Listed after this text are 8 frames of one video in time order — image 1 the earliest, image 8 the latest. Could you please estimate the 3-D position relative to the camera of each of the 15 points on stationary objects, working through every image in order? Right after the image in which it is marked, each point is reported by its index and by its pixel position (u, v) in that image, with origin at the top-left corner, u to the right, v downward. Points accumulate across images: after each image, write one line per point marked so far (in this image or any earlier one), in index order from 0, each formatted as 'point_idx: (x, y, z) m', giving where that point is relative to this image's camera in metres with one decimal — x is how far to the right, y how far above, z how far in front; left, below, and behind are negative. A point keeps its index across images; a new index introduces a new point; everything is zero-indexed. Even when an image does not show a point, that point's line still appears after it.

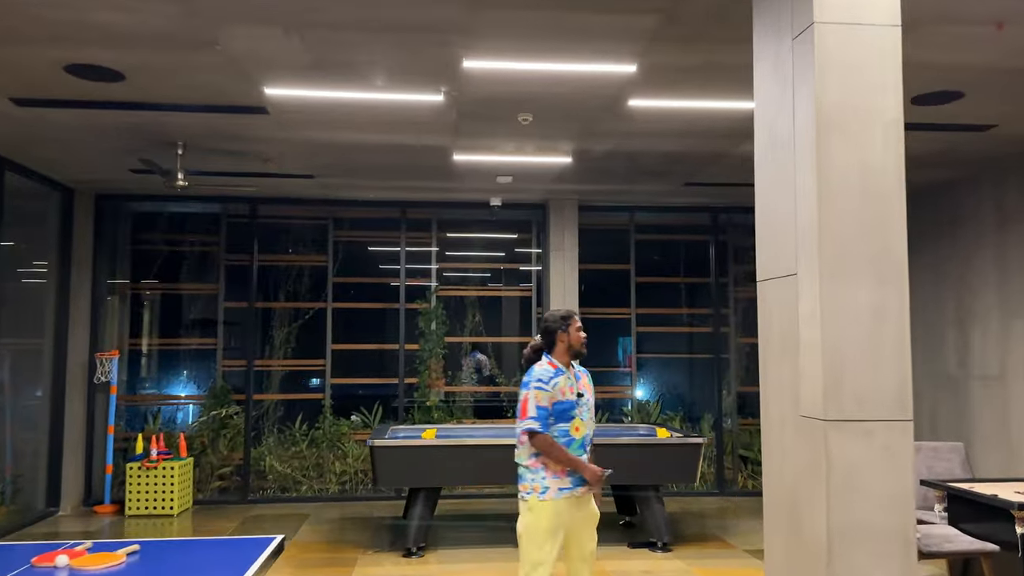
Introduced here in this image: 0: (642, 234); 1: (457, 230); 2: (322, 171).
0: (+1.4, +0.6, +8.8) m
1: (-0.6, +0.6, +8.8) m
2: (-1.6, +1.0, +7.0) m
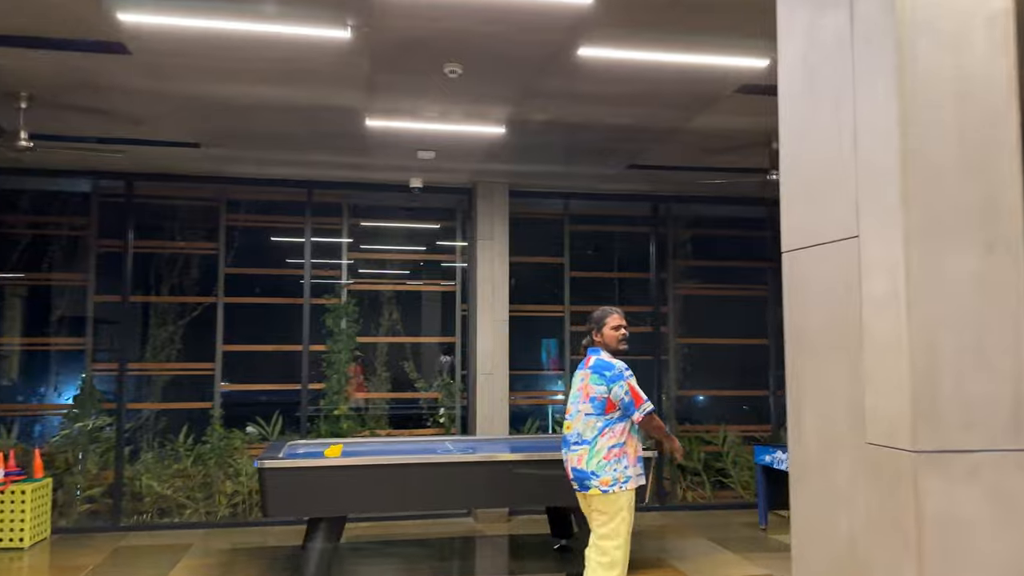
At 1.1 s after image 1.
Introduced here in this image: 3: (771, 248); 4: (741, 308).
0: (+0.6, +0.6, +8.0) m
1: (-1.3, +0.7, +7.8) m
2: (-2.2, +1.1, +5.9) m
3: (+2.6, +0.4, +8.3) m
4: (+2.2, -0.2, +8.2) m
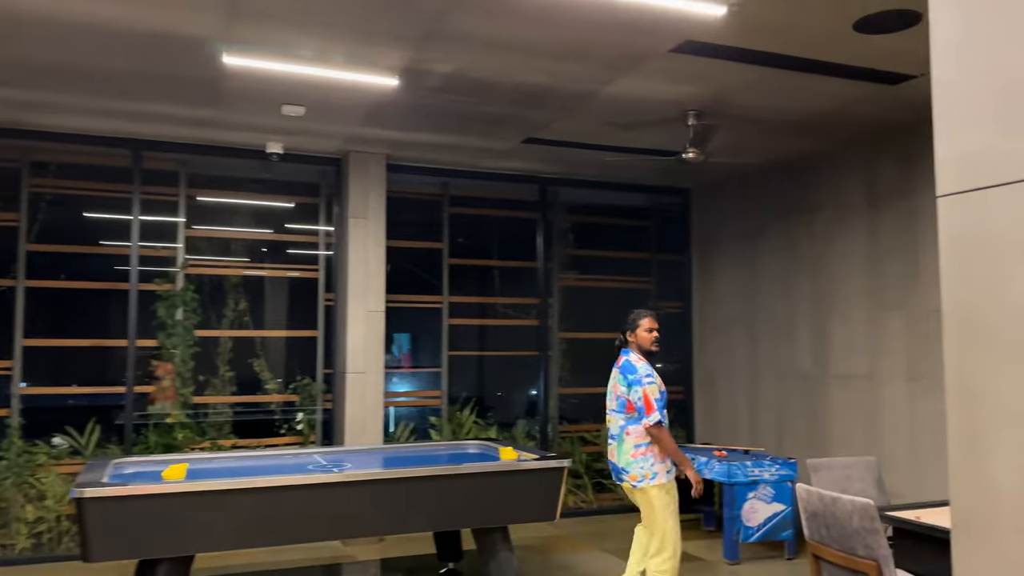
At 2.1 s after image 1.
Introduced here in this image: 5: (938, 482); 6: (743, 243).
0: (-0.5, +0.7, +7.2) m
1: (-2.4, +0.8, +6.6) m
2: (-2.8, +1.2, +4.6) m
3: (+1.4, +0.5, +7.9) m
4: (+1.0, -0.1, +7.8) m
5: (+2.7, -1.2, +5.3) m
6: (+2.0, +0.4, +7.2) m
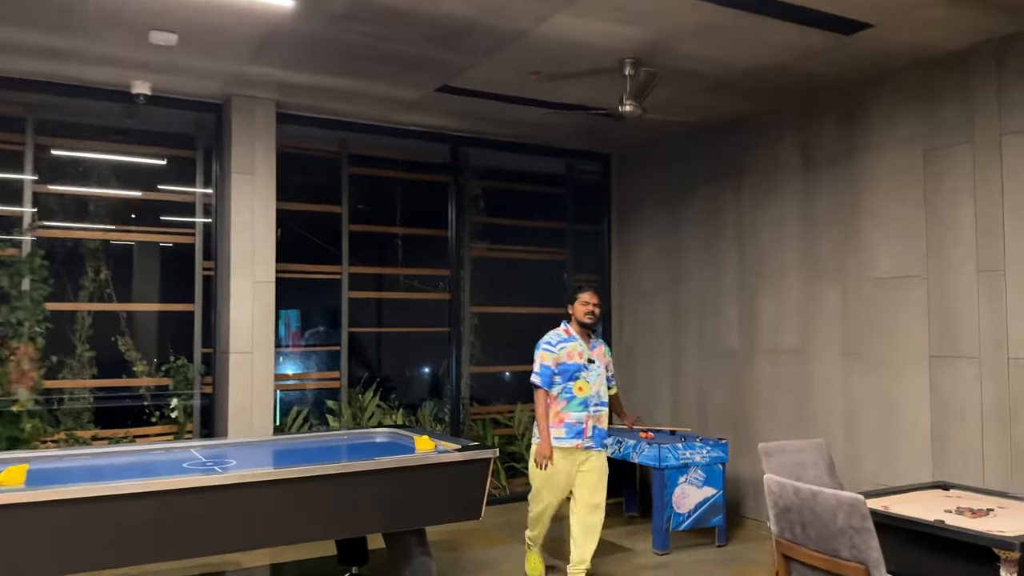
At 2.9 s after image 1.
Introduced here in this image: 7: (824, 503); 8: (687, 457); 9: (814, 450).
0: (-1.2, +1.0, +6.5) m
1: (-3.0, +1.0, +5.6) m
2: (-3.2, +1.4, +3.6) m
3: (+0.5, +0.7, +7.4) m
4: (+0.2, +0.1, +7.2) m
5: (+2.2, -1.1, +5.0) m
6: (+1.3, +0.6, +6.8) m
7: (+1.1, -0.7, +2.8) m
8: (+1.1, -1.1, +5.2) m
9: (+1.5, -0.8, +4.1) m
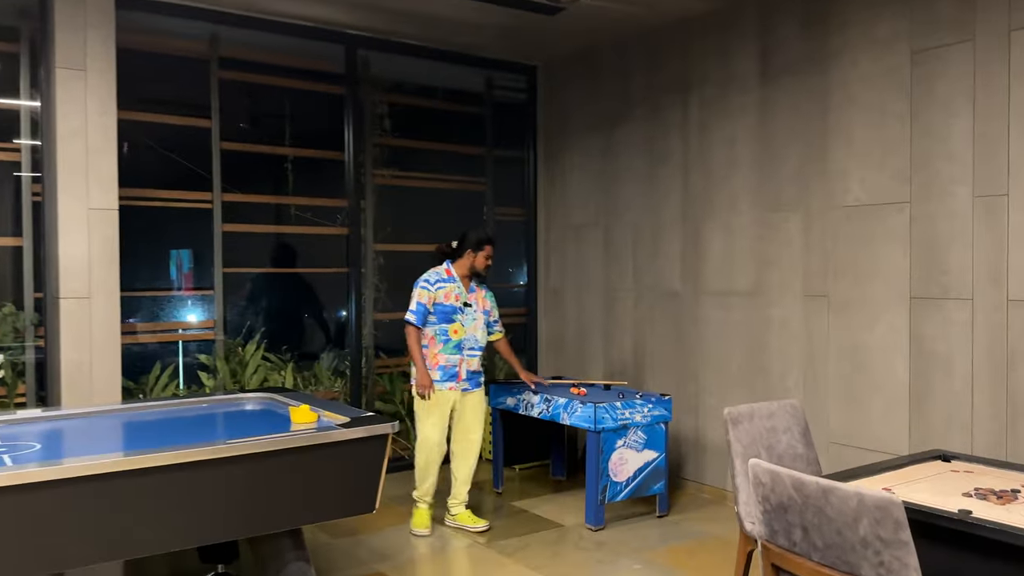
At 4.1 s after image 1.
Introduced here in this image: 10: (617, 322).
0: (-1.8, +1.4, +5.3) m
1: (-3.5, +1.4, +4.3) m
2: (-3.5, +1.6, +2.2) m
3: (-0.2, +1.2, +6.4) m
4: (-0.5, +0.6, +6.3) m
5: (+1.7, -0.7, +4.4) m
6: (+0.6, +1.1, +6.0) m
7: (+0.8, -0.5, +2.0) m
8: (+0.6, -0.7, +4.5) m
9: (+1.1, -0.5, +3.4) m
10: (+0.7, -0.2, +5.8) m
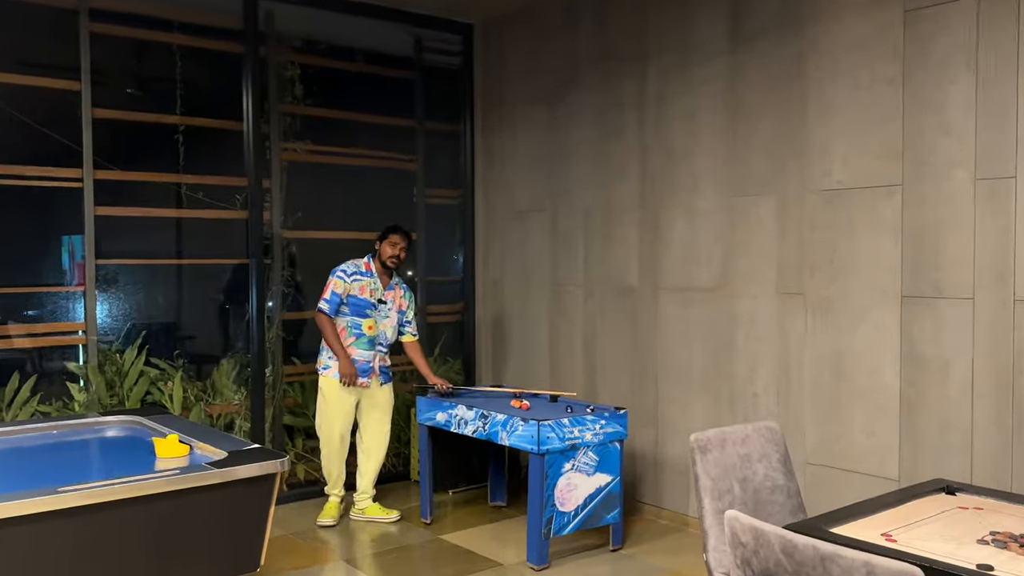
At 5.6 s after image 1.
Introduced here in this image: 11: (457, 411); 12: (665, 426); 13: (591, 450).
0: (-2.2, +1.4, +4.4) m
1: (-3.8, +1.4, +3.3) m
2: (-3.7, +1.6, +1.2) m
3: (-0.6, +1.3, +5.6) m
4: (-0.9, +0.7, +5.5) m
5: (+1.4, -0.7, +3.8) m
6: (+0.2, +1.2, +5.3) m
7: (+0.6, -0.6, +1.4) m
8: (+0.3, -0.7, +3.8) m
9: (+0.8, -0.5, +2.7) m
10: (+0.3, -0.2, +5.2) m
11: (-0.2, -0.5, +3.8) m
12: (+0.8, -0.8, +4.5) m
13: (+0.4, -0.8, +3.9) m
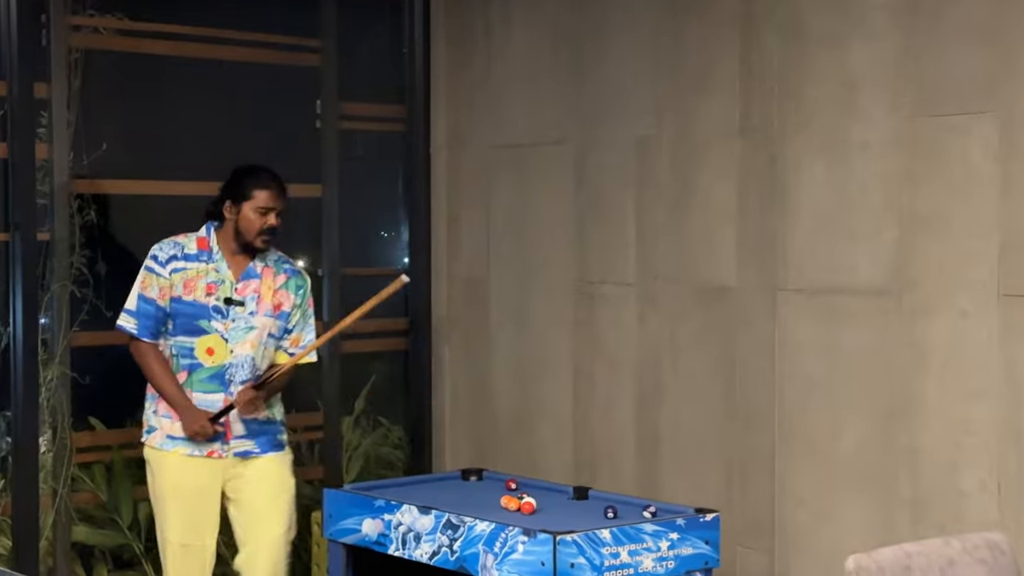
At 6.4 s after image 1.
0: (-2.2, +1.4, +2.4) m
1: (-3.8, +1.4, +1.2) m
2: (-3.6, +1.5, -0.8) m
3: (-0.7, +1.3, +3.7) m
4: (-1.0, +0.7, +3.6) m
5: (+1.4, -0.7, +2.0) m
6: (+0.1, +1.2, +3.3) m
7: (+0.7, -0.7, -0.4) m
8: (+0.3, -0.7, +1.9) m
9: (+0.9, -0.6, +0.9) m
10: (+0.2, -0.2, +3.3) m
11: (-0.3, -0.5, +1.9) m
12: (+0.8, -0.7, +2.7) m
13: (+0.4, -0.8, +2.0) m
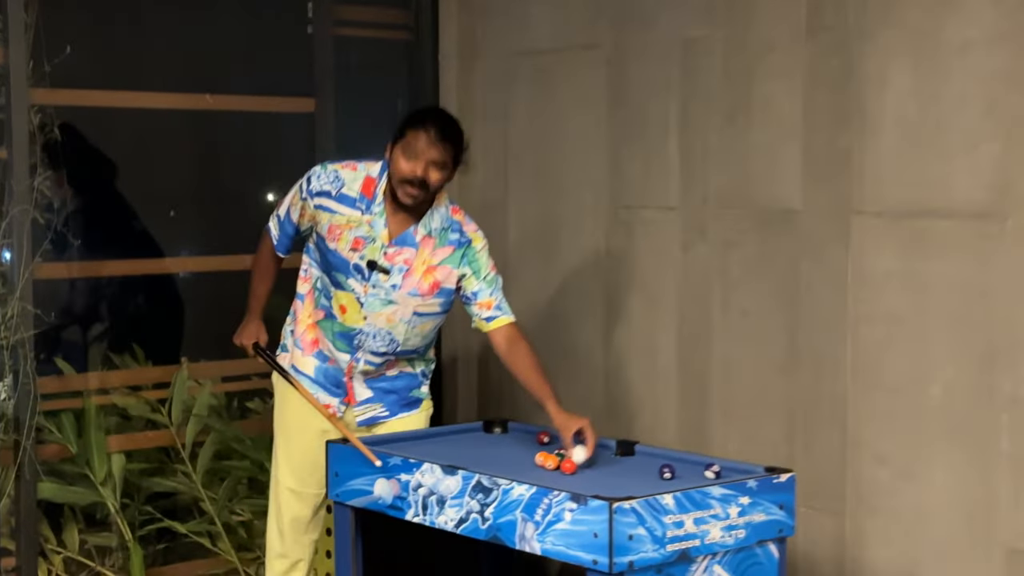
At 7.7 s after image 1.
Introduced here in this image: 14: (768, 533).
0: (-2.2, +1.6, +2.0) m
1: (-3.8, +1.5, +0.8) m
2: (-3.5, +1.5, -1.3) m
3: (-0.7, +1.6, +3.3) m
4: (-1.0, +1.0, +3.2) m
5: (+1.5, -0.5, +1.8) m
6: (+0.2, +1.4, +3.0) m
7: (+0.8, -0.7, -0.7) m
8: (+0.3, -0.5, +1.7) m
9: (+0.9, -0.5, +0.7) m
10: (+0.3, +0.1, +3.0) m
11: (-0.2, -0.4, +1.7) m
12: (+0.8, -0.5, +2.4) m
13: (+0.4, -0.6, +1.8) m
14: (+0.5, -0.5, +1.9) m
